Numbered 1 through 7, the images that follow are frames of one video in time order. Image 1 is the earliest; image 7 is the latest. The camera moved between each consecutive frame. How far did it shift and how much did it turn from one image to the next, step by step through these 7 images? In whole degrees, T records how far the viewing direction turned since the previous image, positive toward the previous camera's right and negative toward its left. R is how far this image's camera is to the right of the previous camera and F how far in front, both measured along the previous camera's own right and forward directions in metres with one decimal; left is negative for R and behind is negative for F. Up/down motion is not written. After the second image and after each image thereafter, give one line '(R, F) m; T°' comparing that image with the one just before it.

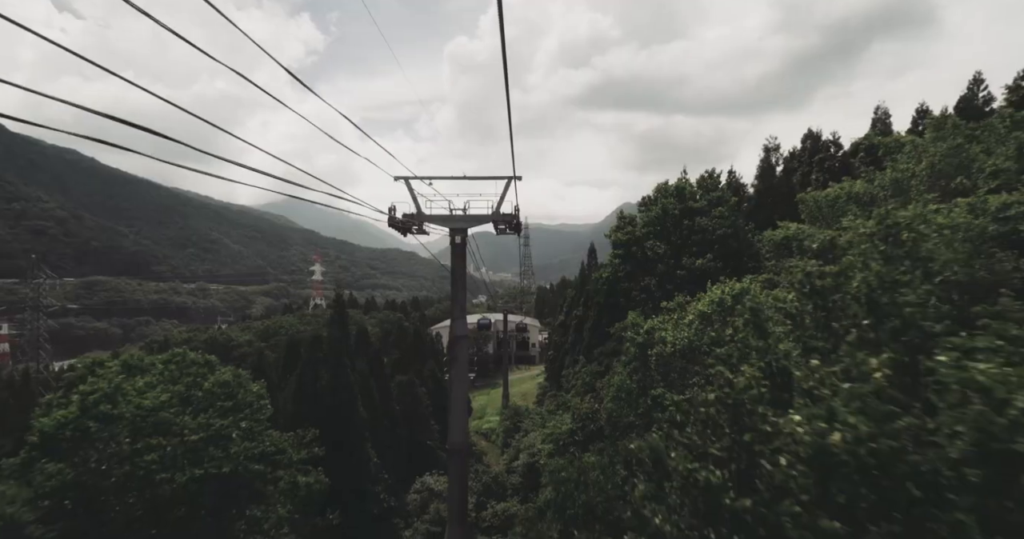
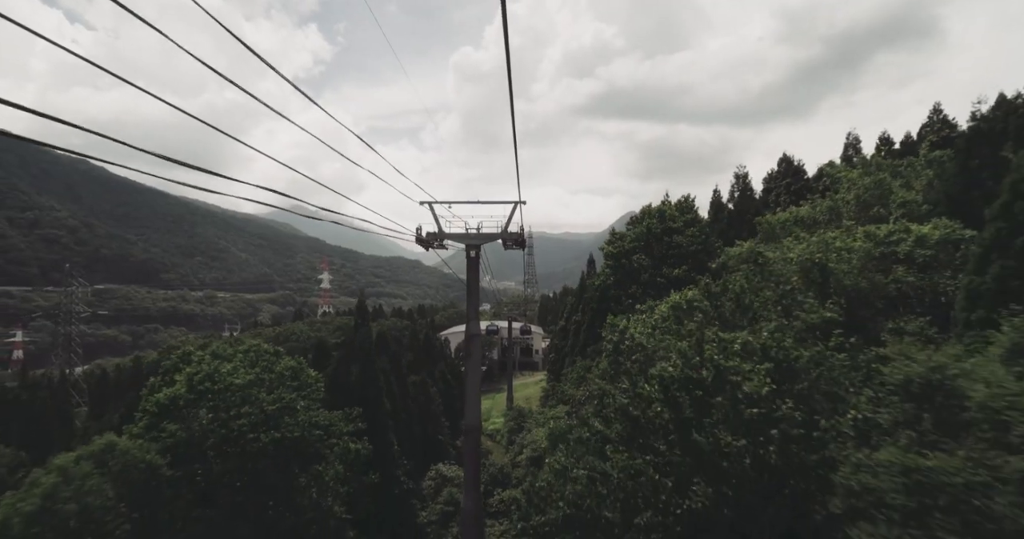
(-0.1, -2.9) m; 0°
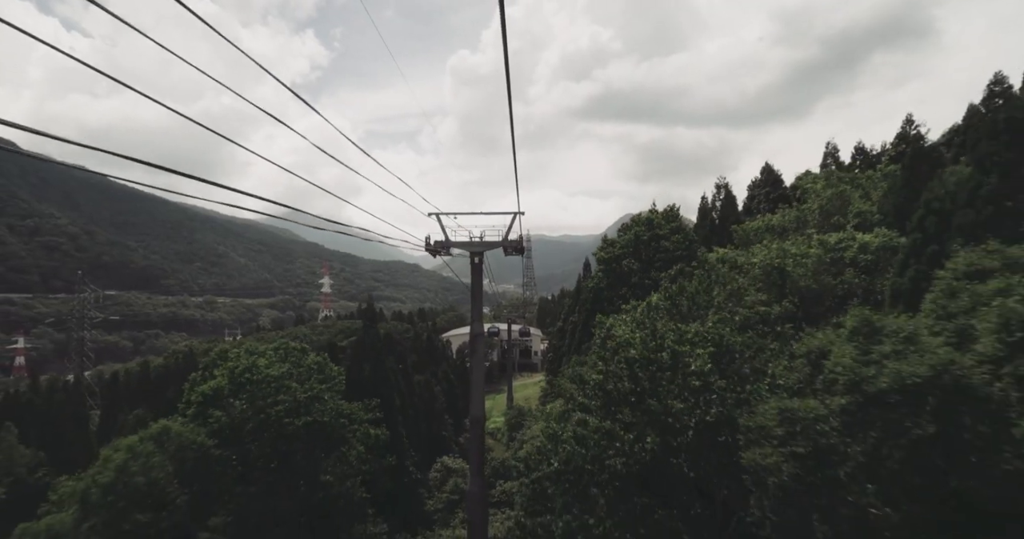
(-0.1, -1.8) m; 0°
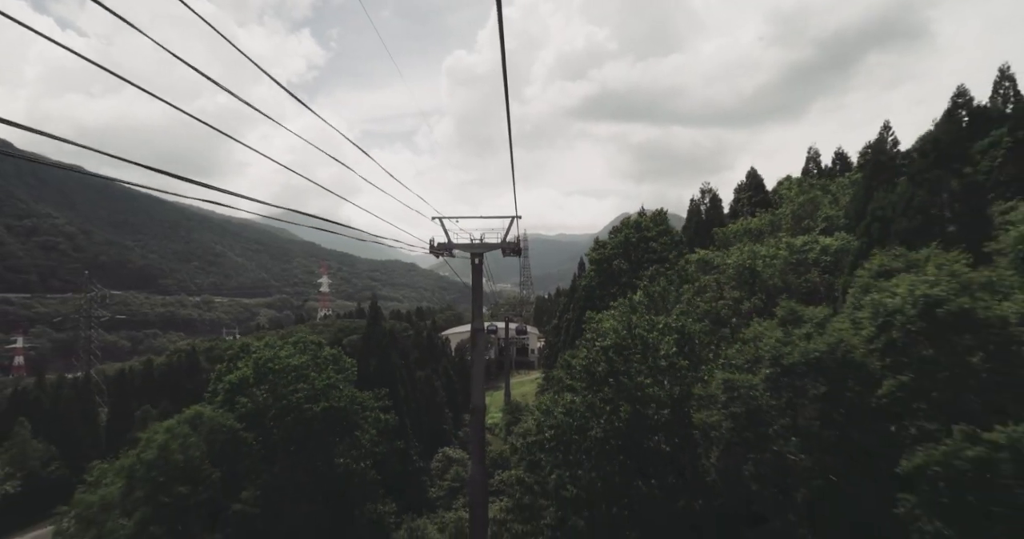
(0.0, -1.5) m; 0°
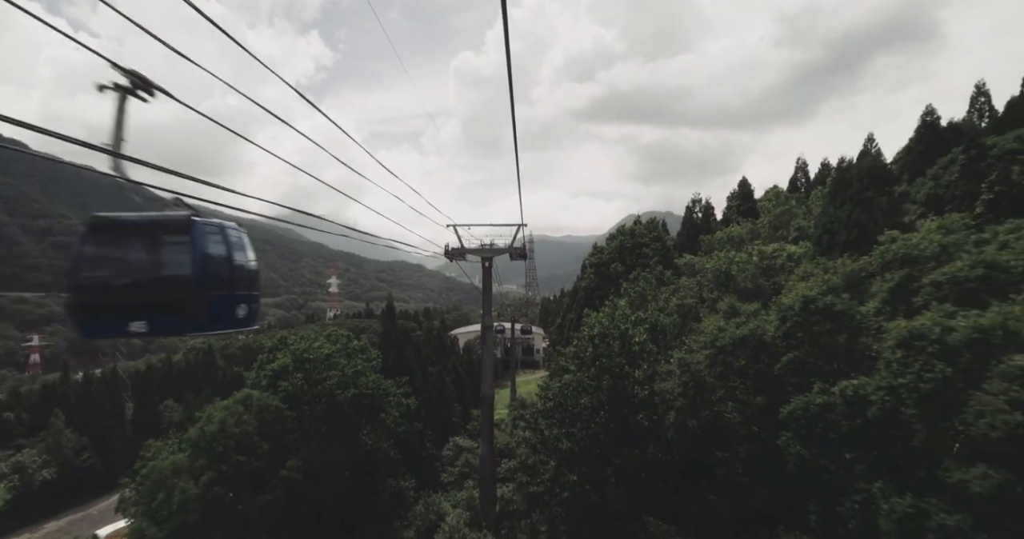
(0.0, -2.3) m; -1°
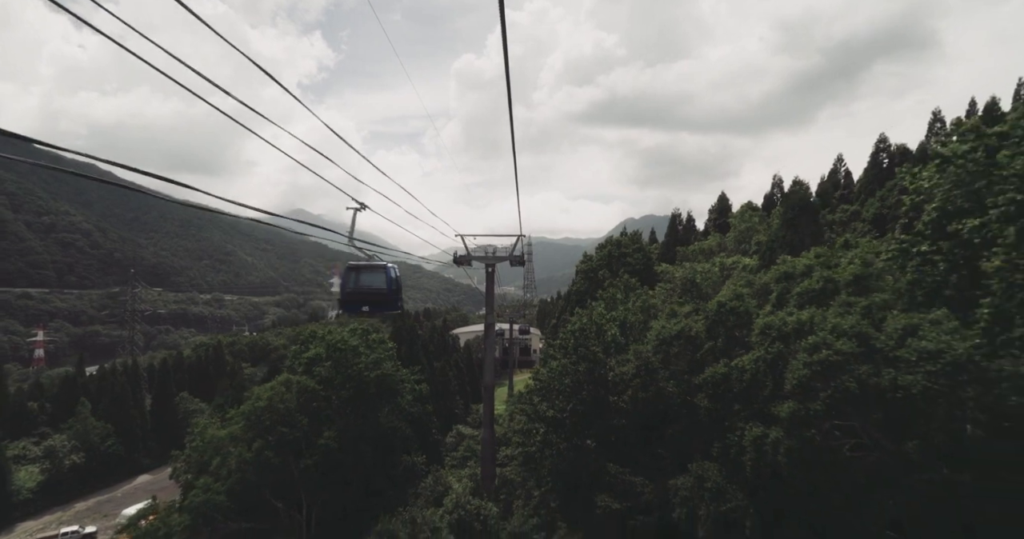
(-0.1, -3.2) m; 0°
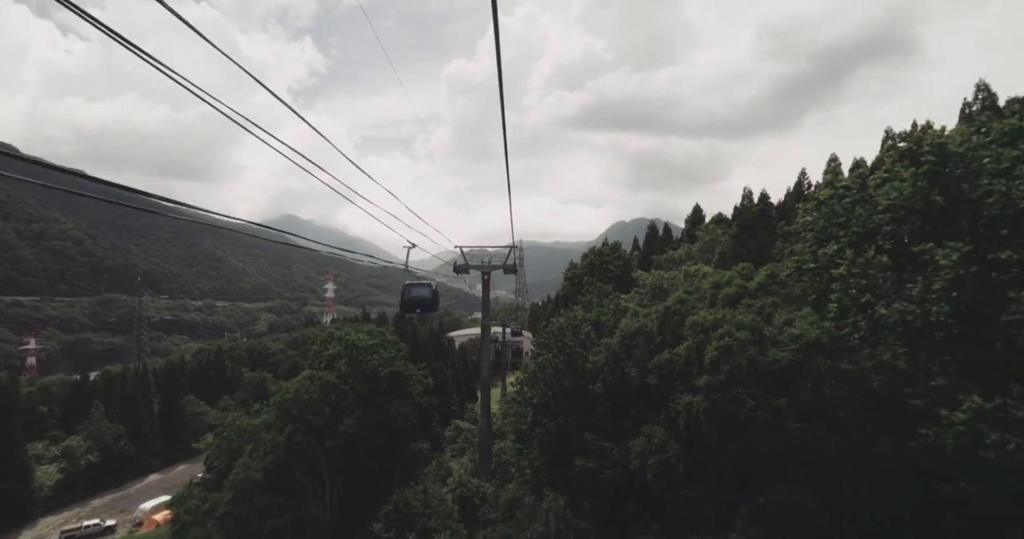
(-0.1, -3.2) m; +1°
